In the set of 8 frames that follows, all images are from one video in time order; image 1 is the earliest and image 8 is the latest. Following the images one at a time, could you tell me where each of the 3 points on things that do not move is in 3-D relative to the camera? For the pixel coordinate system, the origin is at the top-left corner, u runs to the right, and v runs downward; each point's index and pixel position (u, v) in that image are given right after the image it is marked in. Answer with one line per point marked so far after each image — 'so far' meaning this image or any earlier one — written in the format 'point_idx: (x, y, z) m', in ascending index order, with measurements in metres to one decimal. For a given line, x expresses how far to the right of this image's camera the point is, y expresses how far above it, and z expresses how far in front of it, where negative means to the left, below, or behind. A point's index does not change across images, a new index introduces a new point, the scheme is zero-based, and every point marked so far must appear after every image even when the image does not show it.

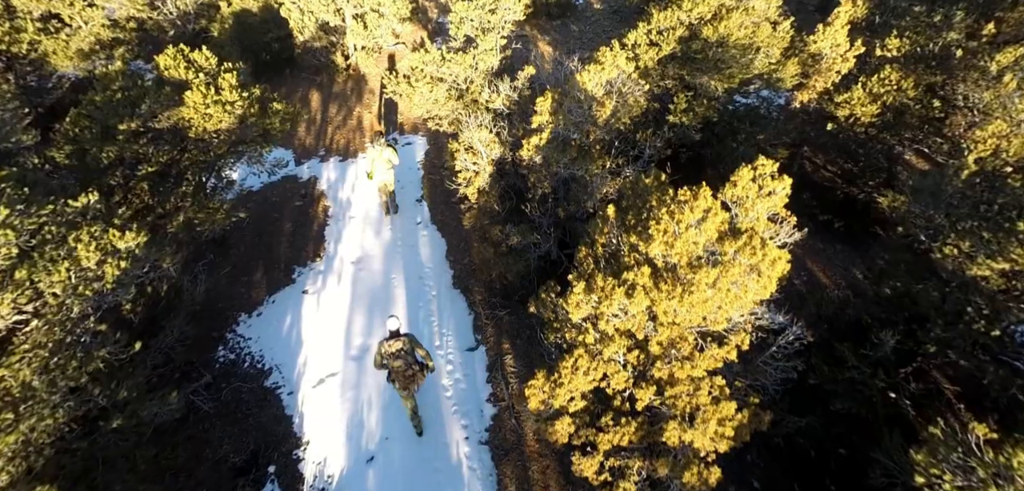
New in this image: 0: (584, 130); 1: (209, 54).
0: (+2.0, +3.1, +15.2) m
1: (-9.4, +6.0, +17.6) m
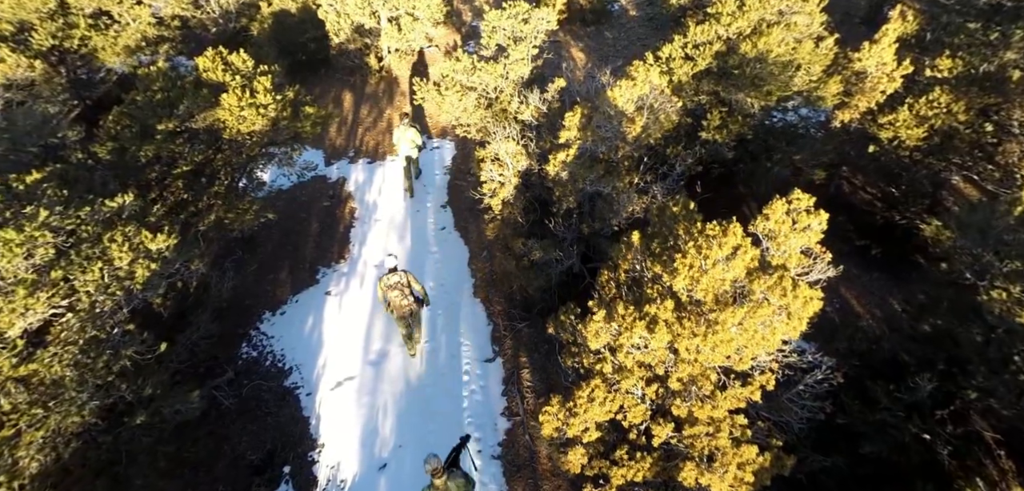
0: (+2.7, +2.6, +14.9) m
1: (-8.4, +6.0, +17.8) m
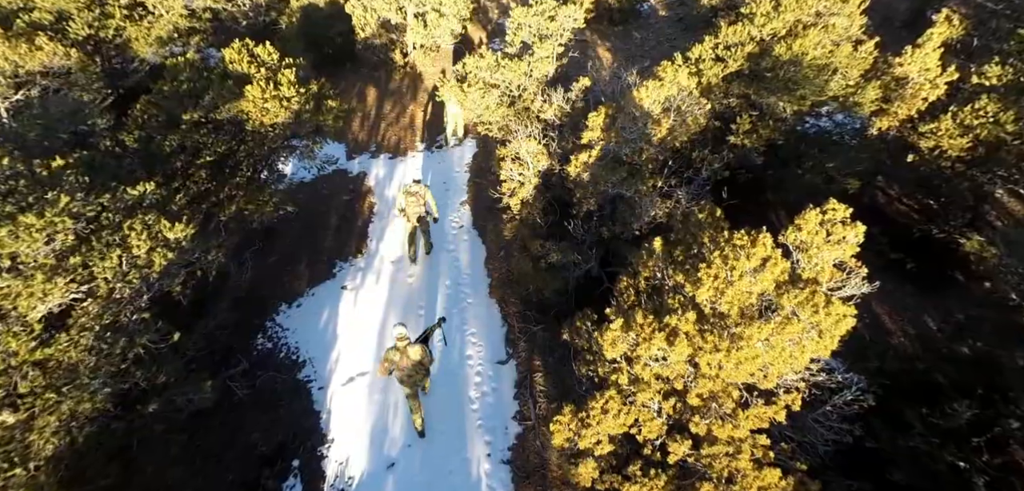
0: (+3.3, +2.5, +14.4) m
1: (-7.6, +6.2, +17.8) m
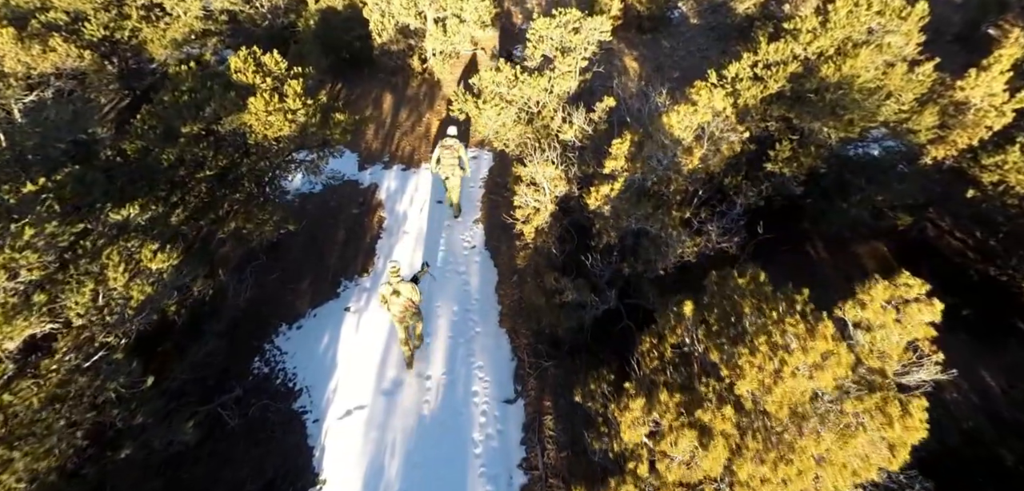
0: (+3.6, +1.6, +13.1) m
1: (-7.0, +5.7, +16.8) m
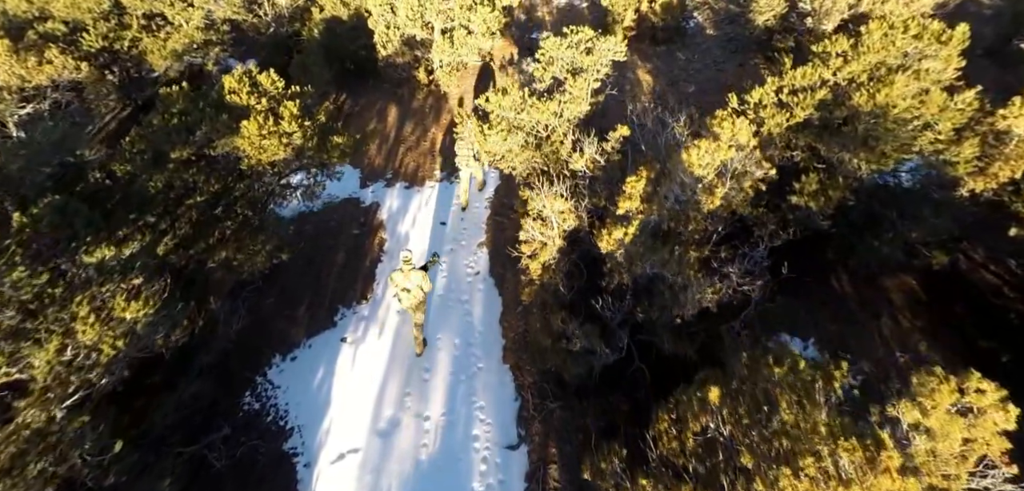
0: (+3.8, +0.6, +12.1) m
1: (-6.8, +4.8, +16.0) m
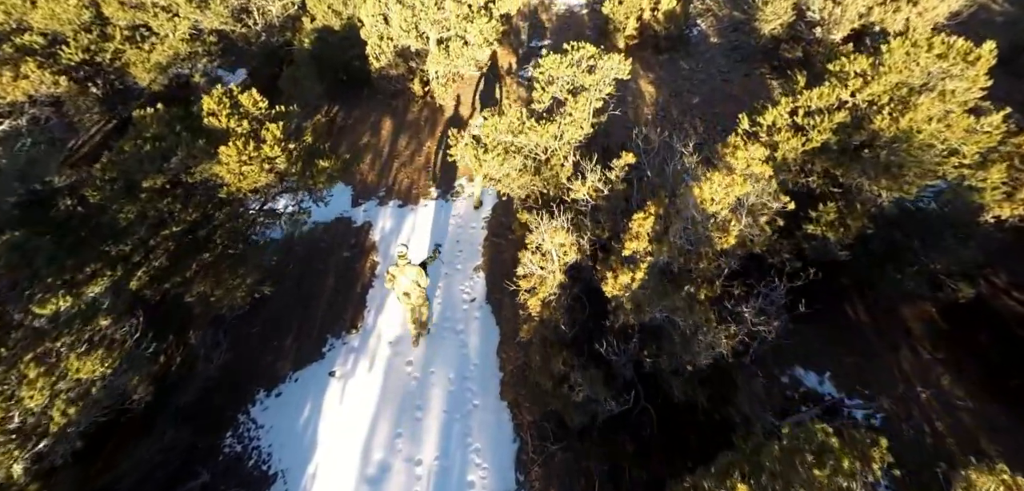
0: (+3.7, -0.2, +11.2) m
1: (-6.8, +4.0, +15.1) m
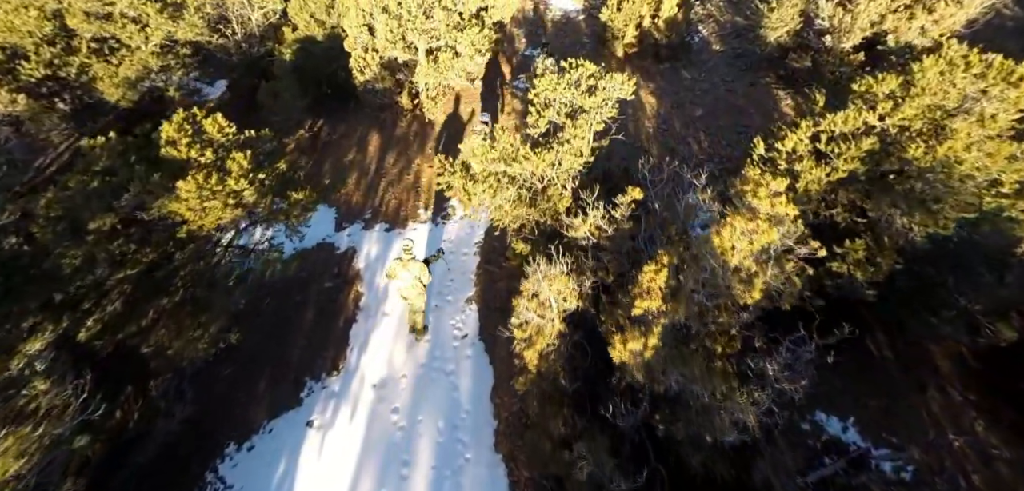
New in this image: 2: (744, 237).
0: (+3.6, -1.1, +9.9) m
1: (-7.0, +3.0, +13.7) m
2: (+3.9, +0.2, +9.6) m
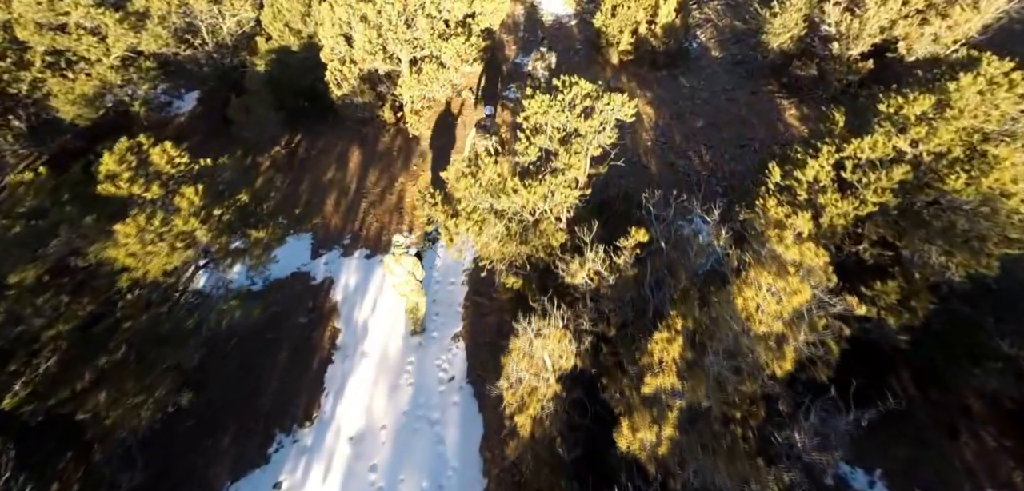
0: (+3.4, -1.9, +8.5) m
1: (-7.3, +2.1, +12.2) m
2: (+3.7, -0.7, +8.2) m
